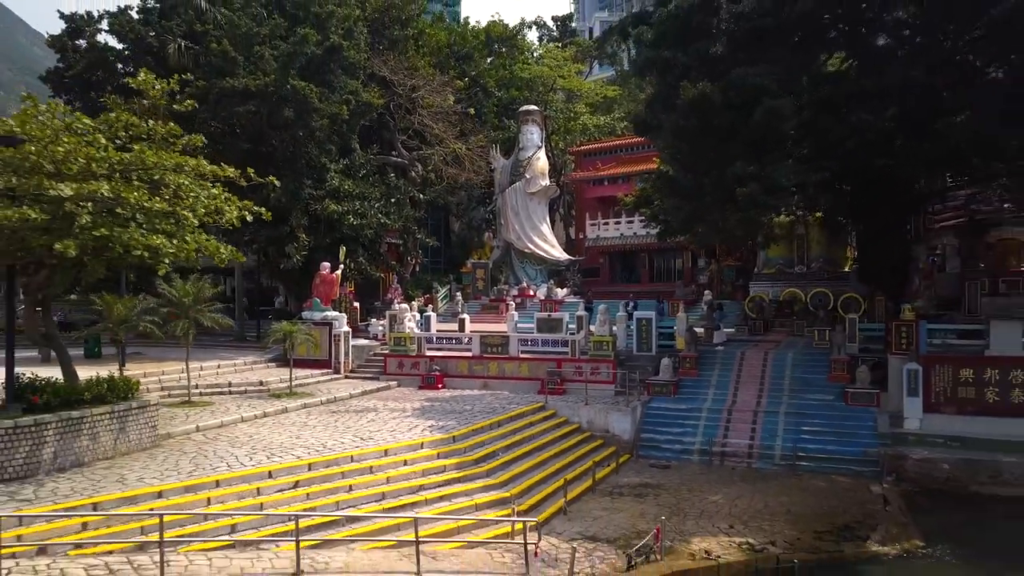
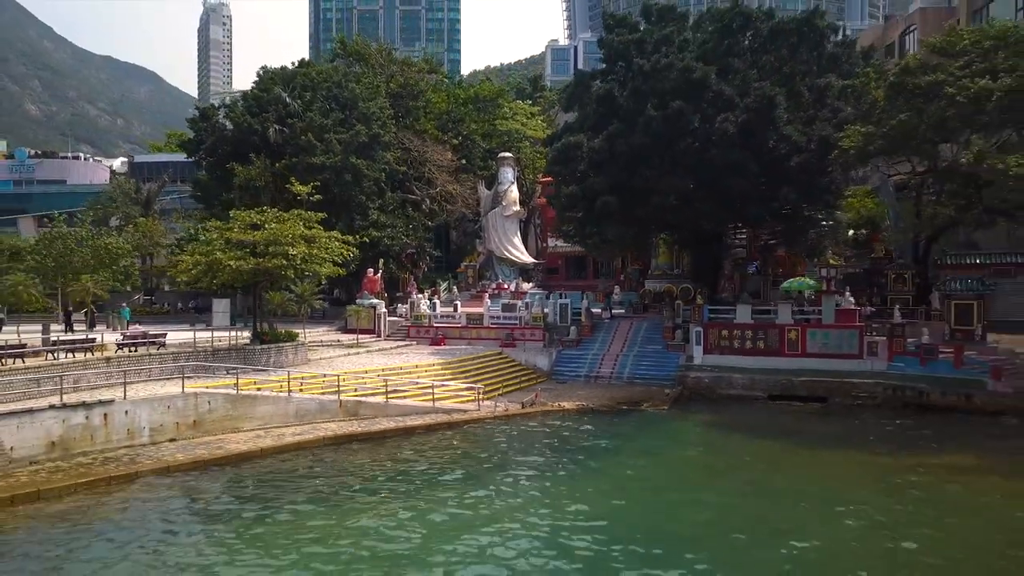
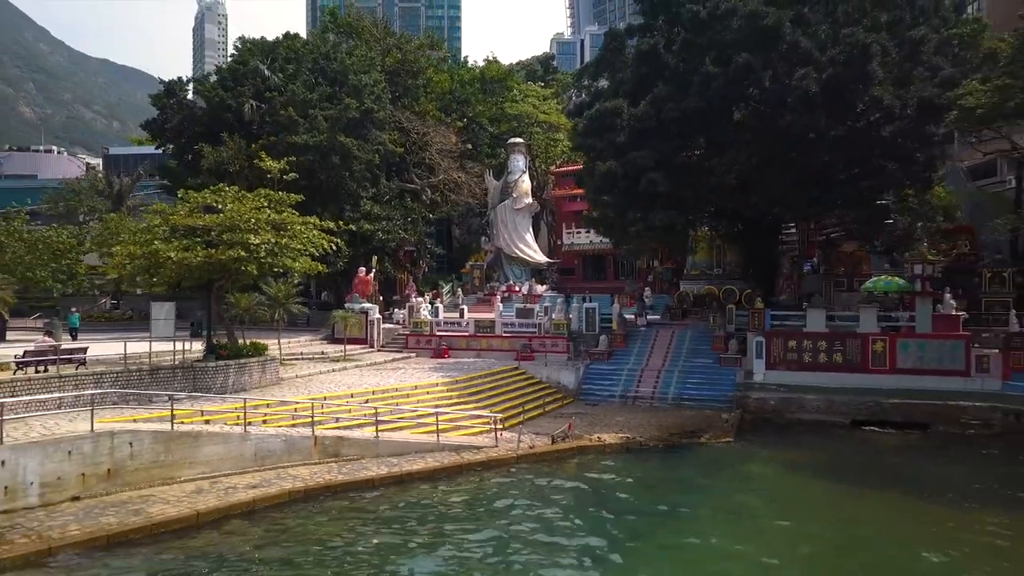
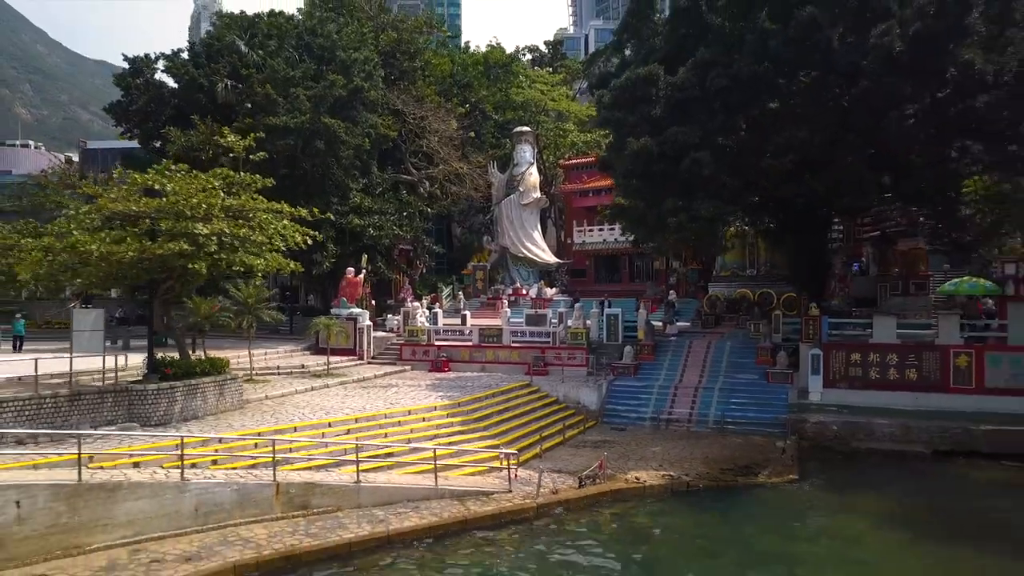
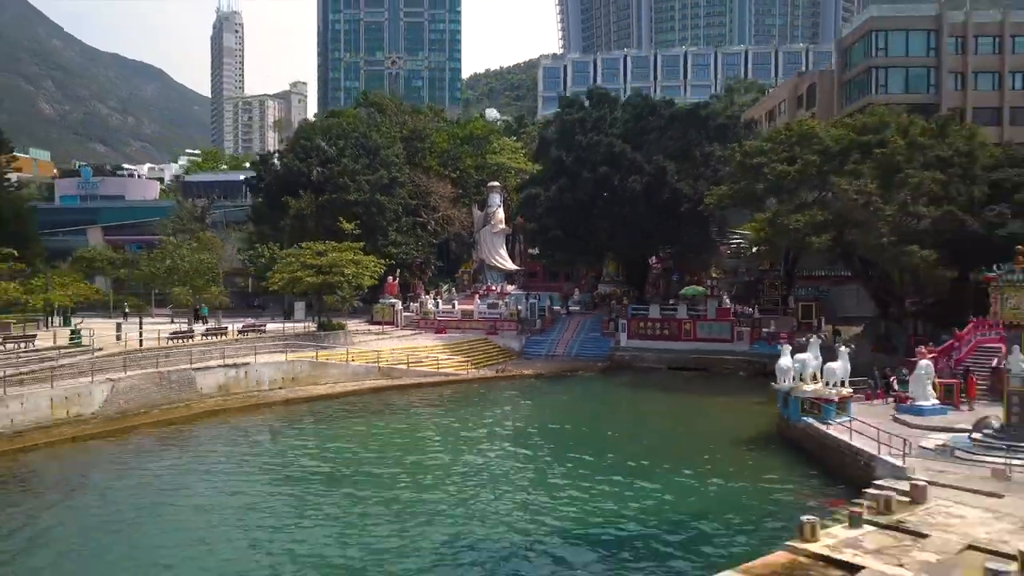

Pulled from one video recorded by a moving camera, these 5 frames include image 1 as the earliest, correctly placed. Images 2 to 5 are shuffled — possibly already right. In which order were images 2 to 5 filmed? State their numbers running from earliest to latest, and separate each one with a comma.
4, 3, 2, 5
